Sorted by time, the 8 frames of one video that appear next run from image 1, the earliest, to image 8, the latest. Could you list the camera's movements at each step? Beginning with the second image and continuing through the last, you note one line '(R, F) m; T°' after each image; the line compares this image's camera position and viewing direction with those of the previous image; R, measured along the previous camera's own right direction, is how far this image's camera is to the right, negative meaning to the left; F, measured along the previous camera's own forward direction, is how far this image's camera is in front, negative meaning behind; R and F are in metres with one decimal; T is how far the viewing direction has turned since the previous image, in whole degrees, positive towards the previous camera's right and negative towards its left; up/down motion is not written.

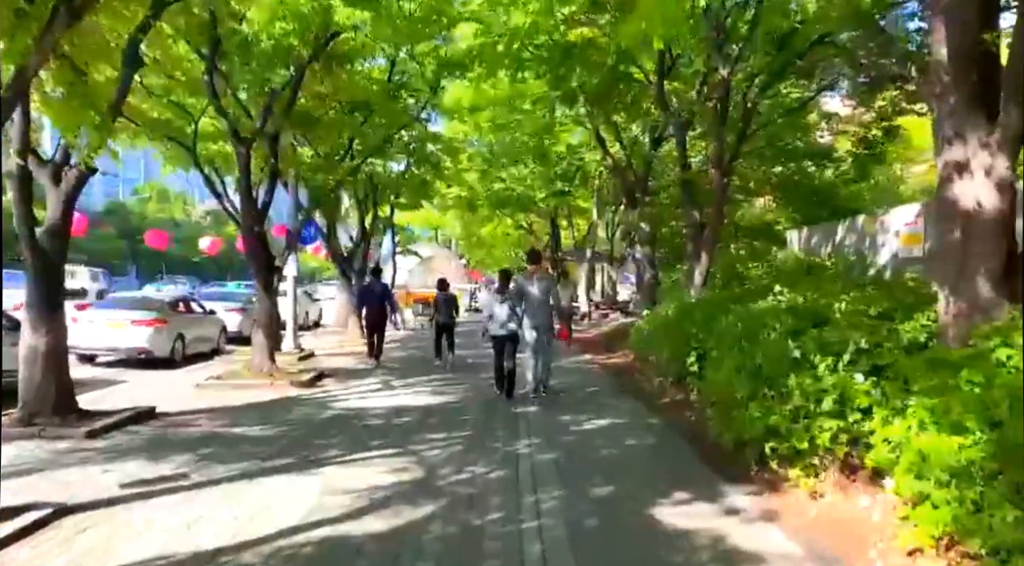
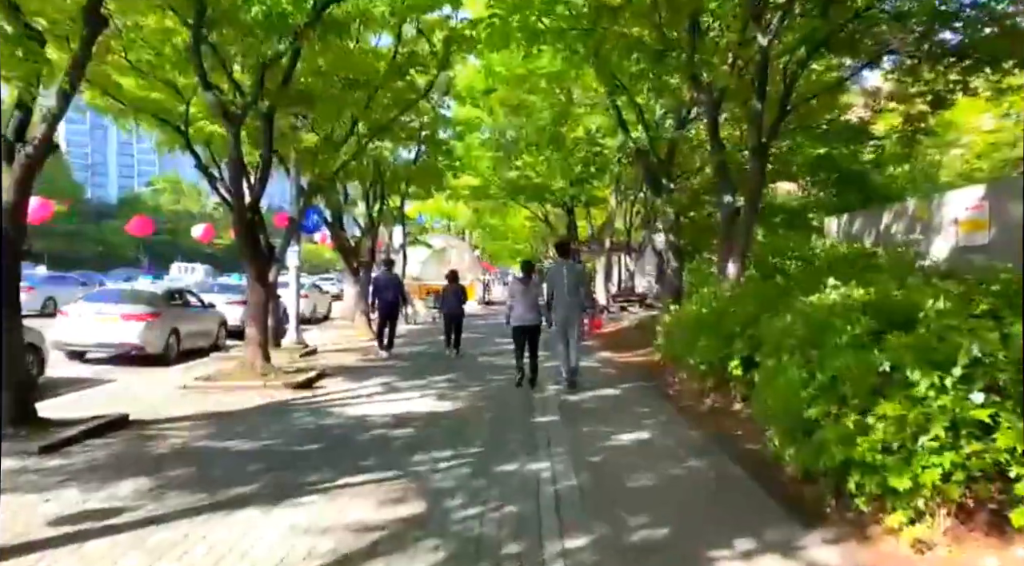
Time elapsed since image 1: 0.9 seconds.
(0.0, +1.1) m; -1°
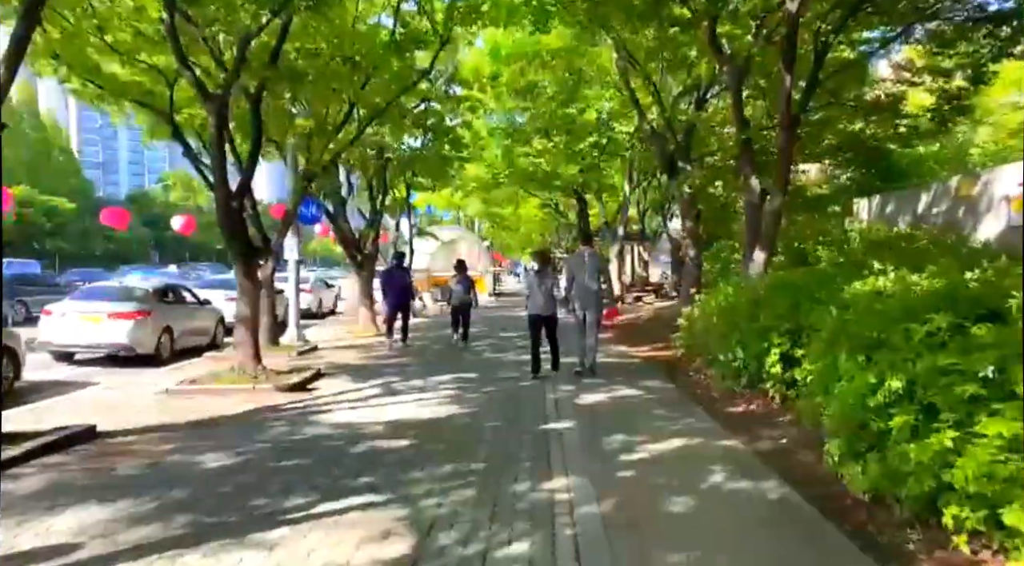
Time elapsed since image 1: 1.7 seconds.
(0.0, +0.9) m; -1°
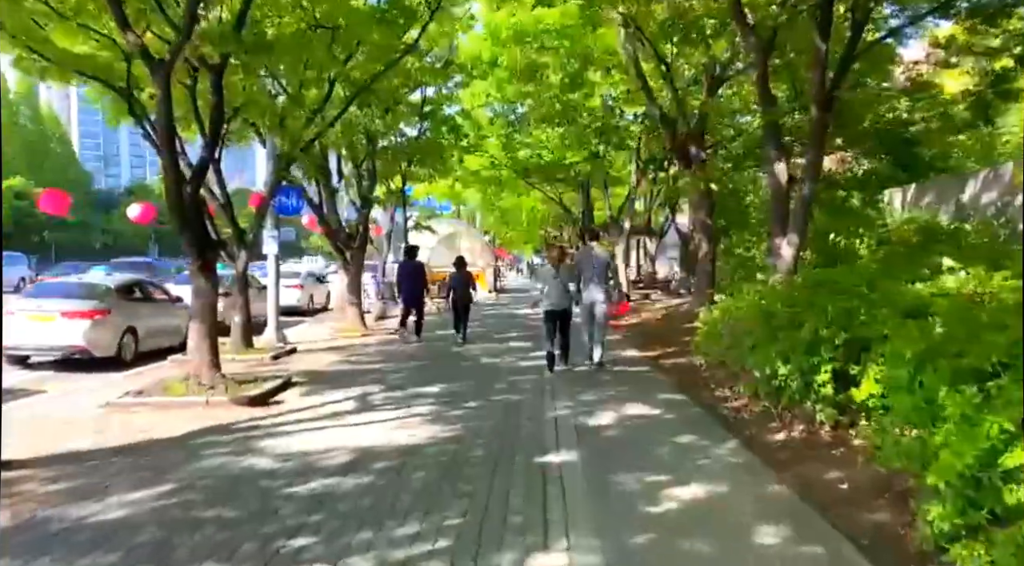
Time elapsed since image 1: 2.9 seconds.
(+0.1, +1.3) m; 0°
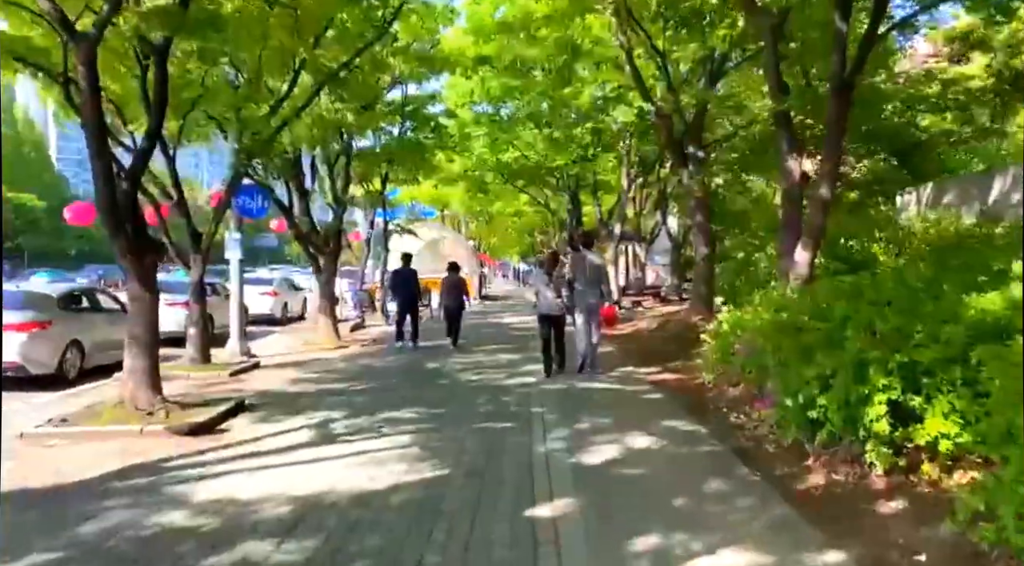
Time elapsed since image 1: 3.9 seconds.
(0.0, +1.1) m; +1°
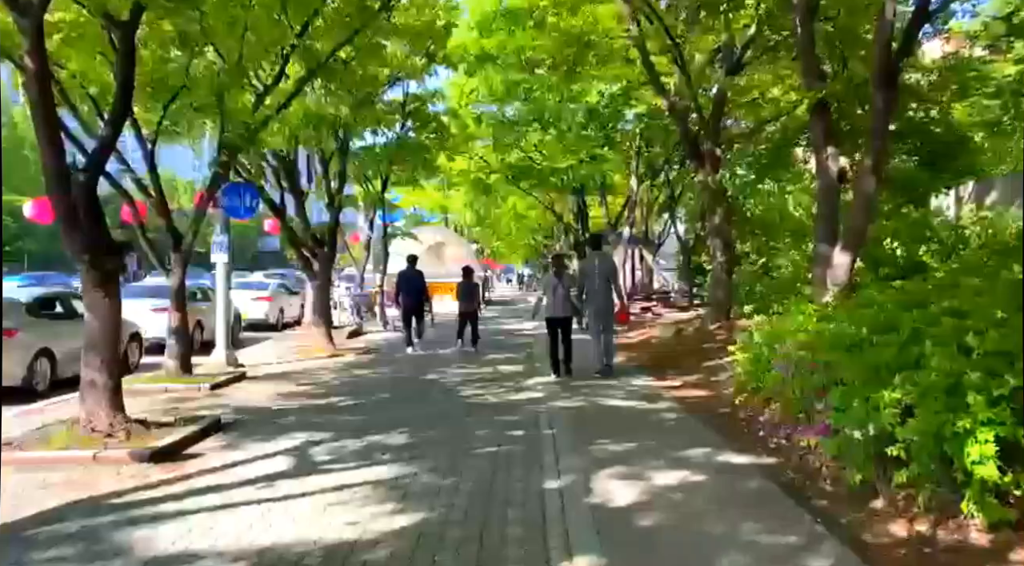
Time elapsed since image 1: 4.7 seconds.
(0.0, +0.9) m; 0°
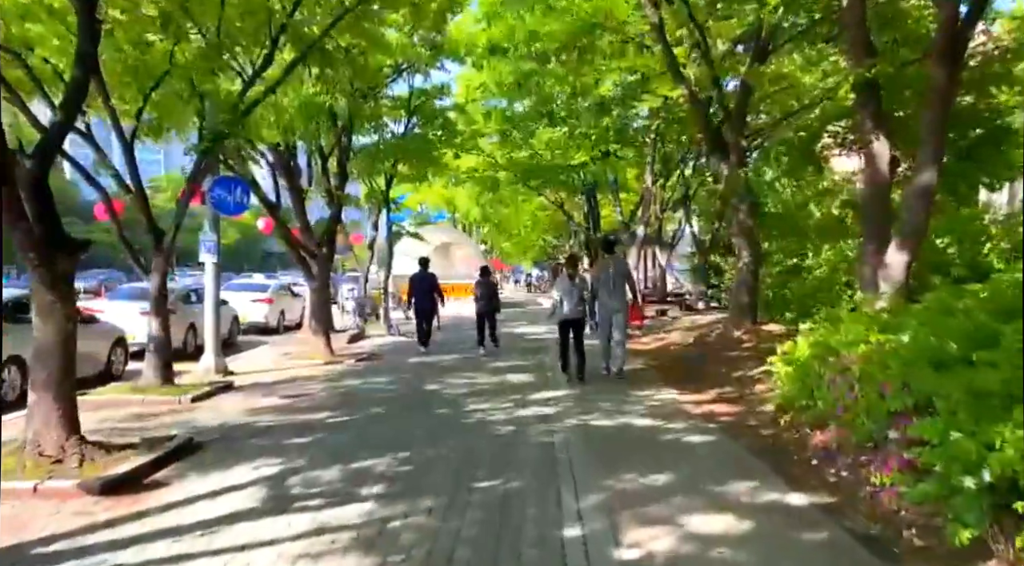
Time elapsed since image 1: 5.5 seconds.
(0.0, +1.0) m; -1°
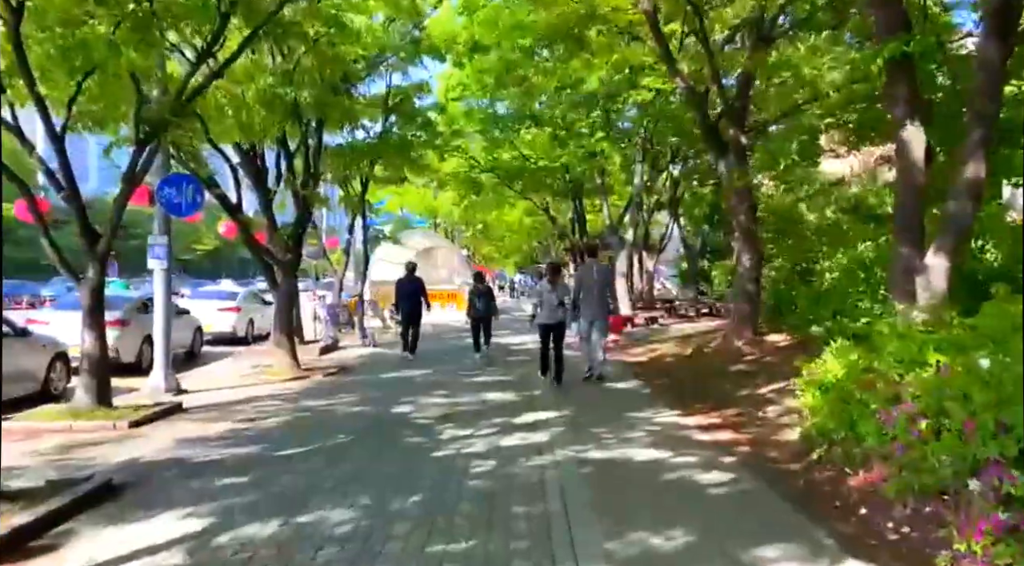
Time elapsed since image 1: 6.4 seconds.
(0.0, +1.1) m; +1°
